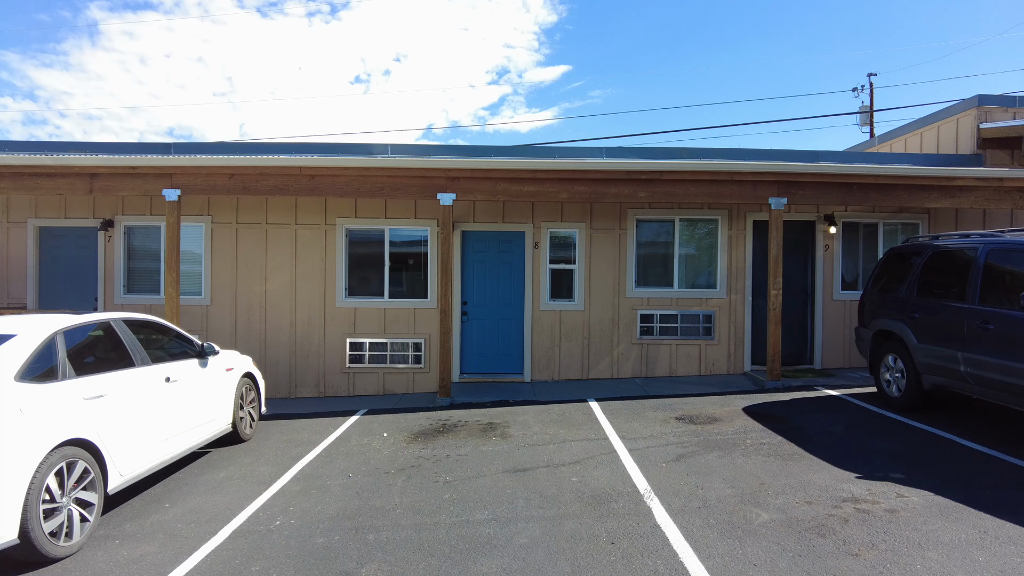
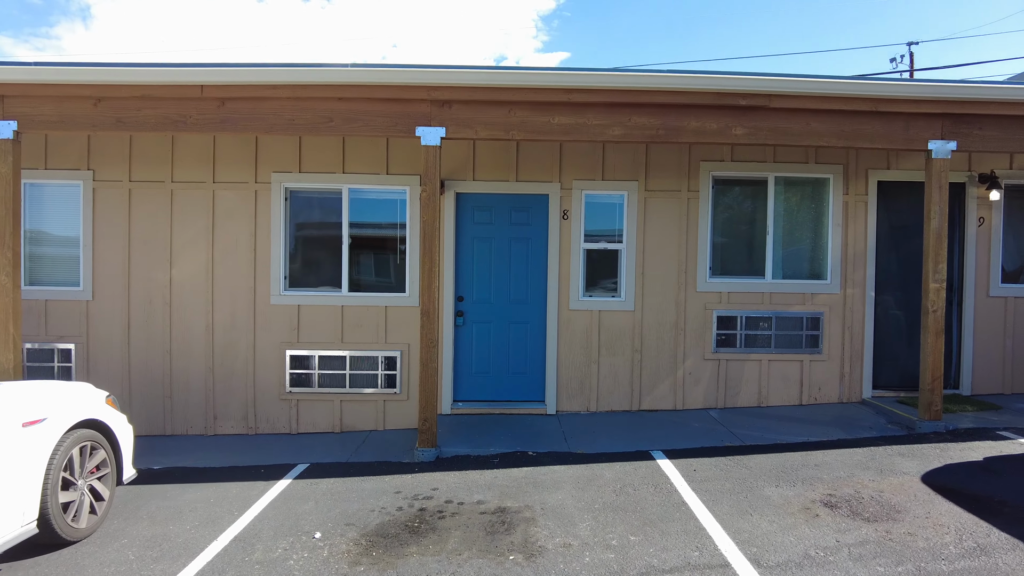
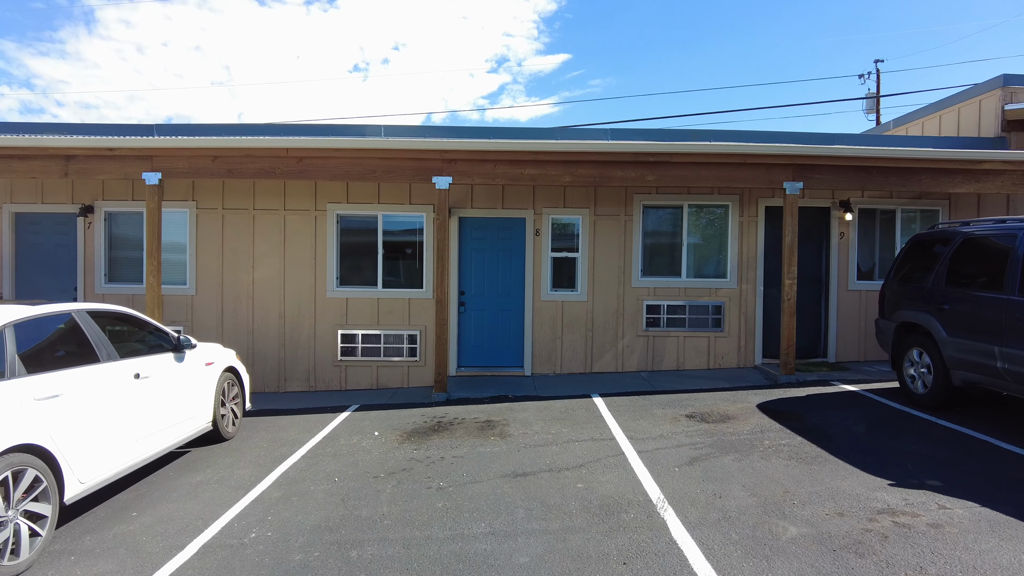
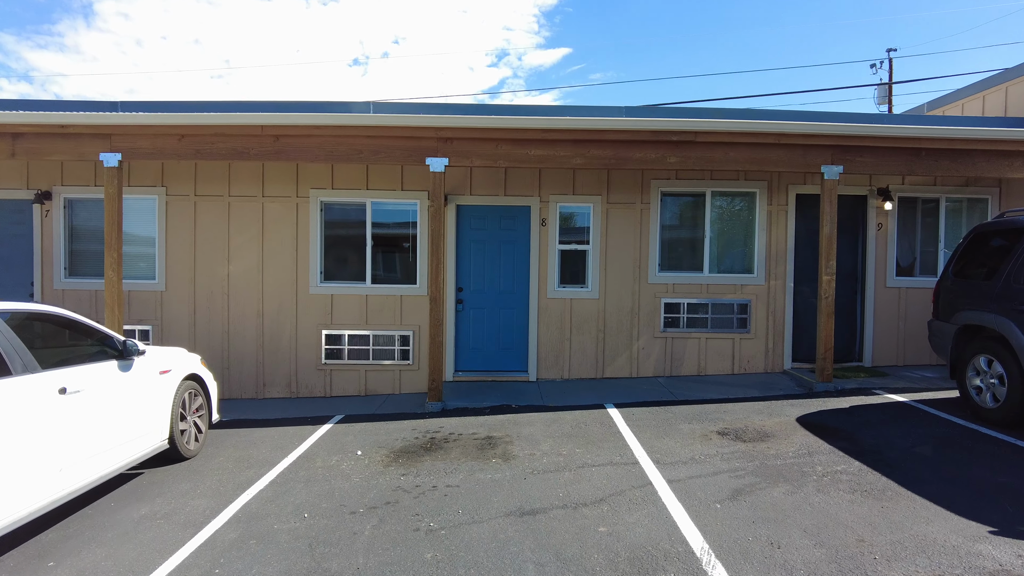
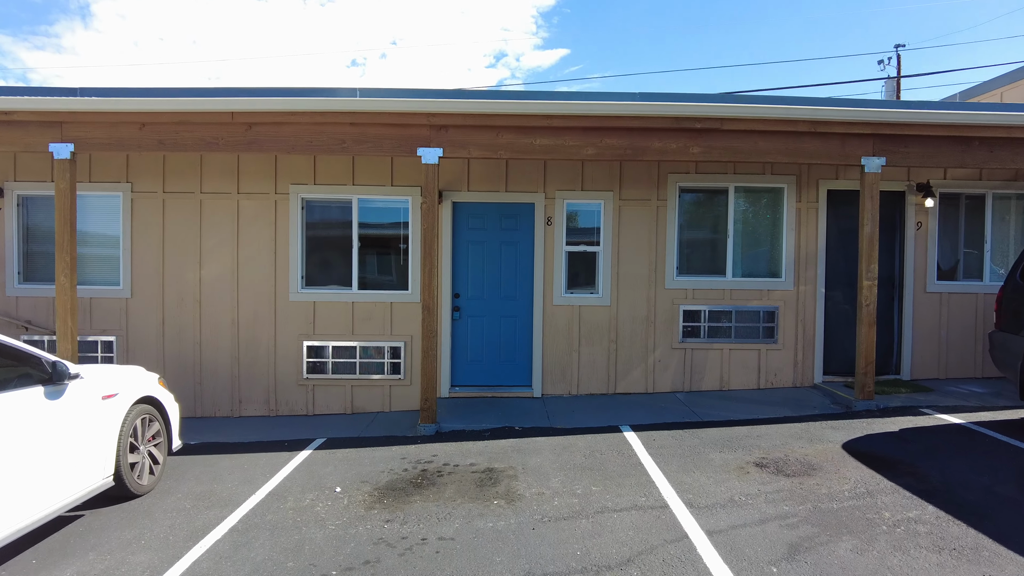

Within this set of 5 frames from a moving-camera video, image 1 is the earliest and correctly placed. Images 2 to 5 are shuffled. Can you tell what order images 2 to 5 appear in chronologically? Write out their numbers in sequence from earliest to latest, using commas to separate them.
3, 4, 5, 2
